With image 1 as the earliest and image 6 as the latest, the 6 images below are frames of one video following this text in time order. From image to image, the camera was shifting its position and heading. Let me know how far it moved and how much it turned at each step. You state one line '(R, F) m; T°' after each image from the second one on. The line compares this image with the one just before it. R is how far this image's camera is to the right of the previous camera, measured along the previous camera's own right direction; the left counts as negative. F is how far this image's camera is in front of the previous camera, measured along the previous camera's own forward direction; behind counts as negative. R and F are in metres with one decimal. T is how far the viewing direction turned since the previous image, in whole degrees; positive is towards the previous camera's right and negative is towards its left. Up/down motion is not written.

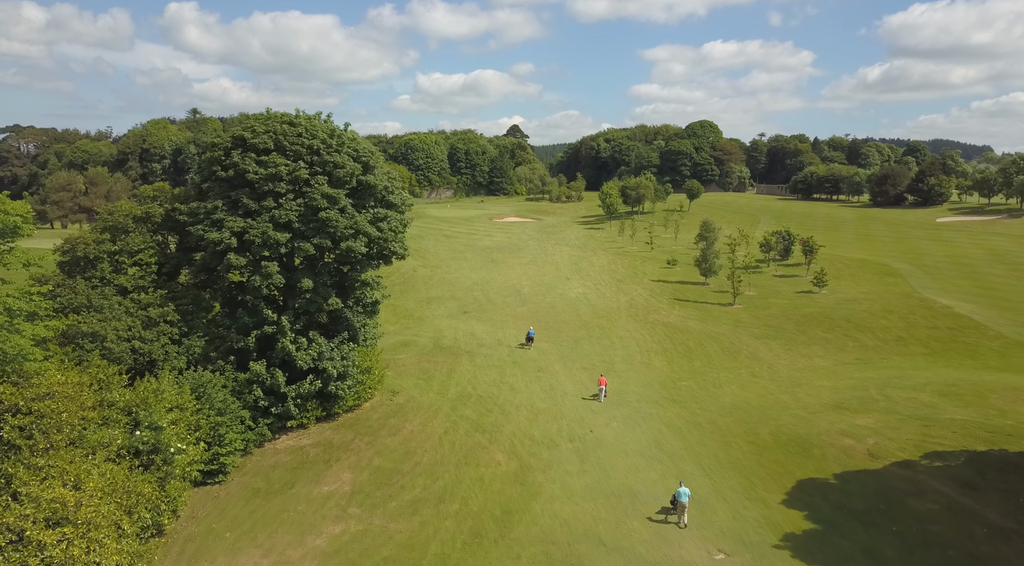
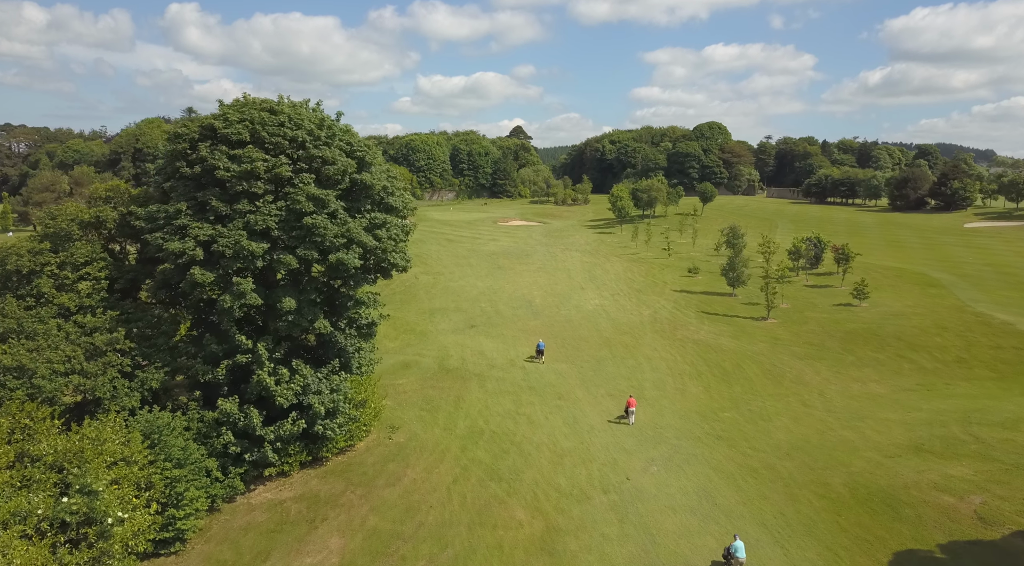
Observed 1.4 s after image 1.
(-0.8, +4.7) m; 0°
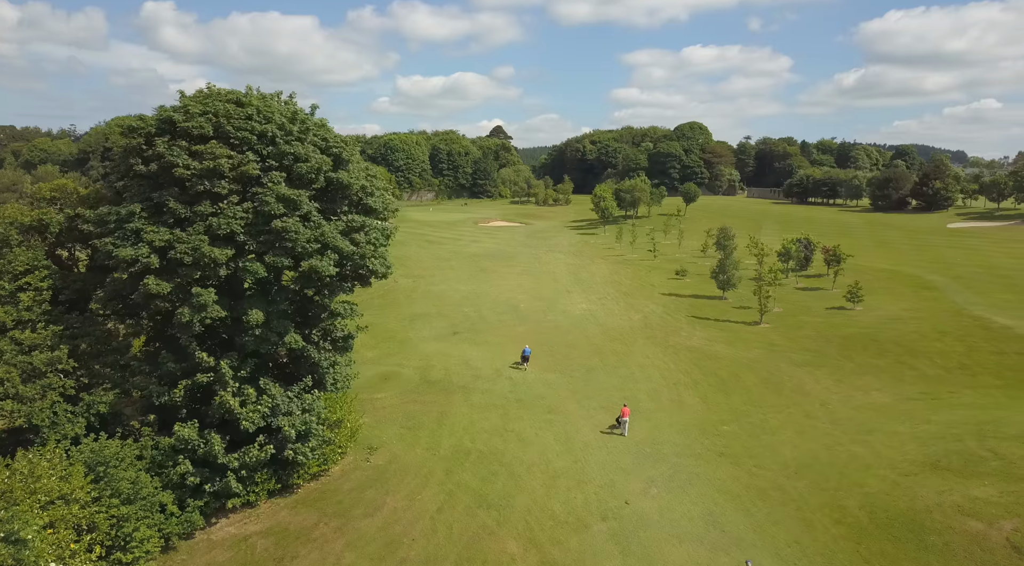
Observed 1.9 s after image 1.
(-0.3, +2.0) m; +2°
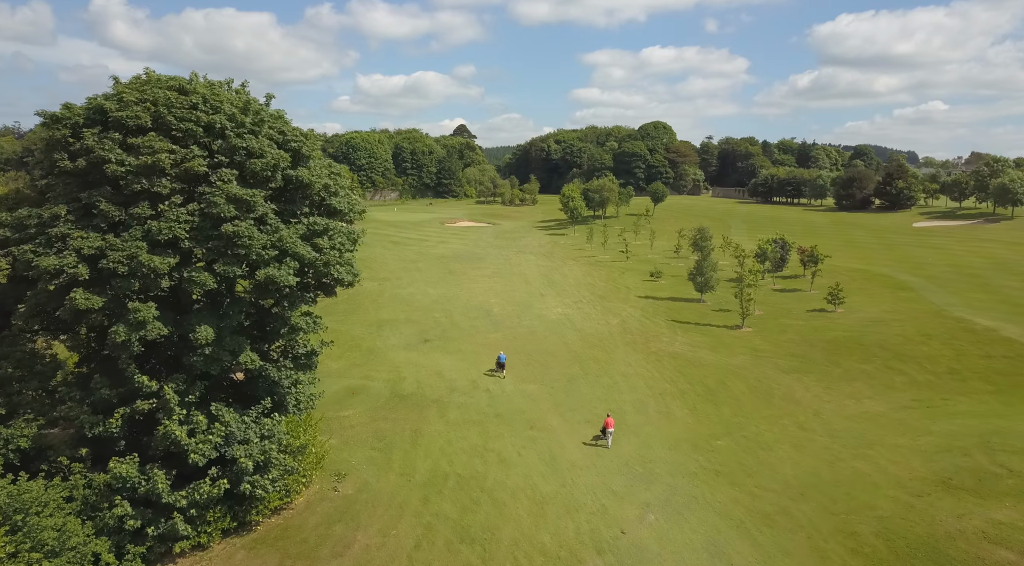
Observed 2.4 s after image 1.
(-0.6, +2.2) m; +3°
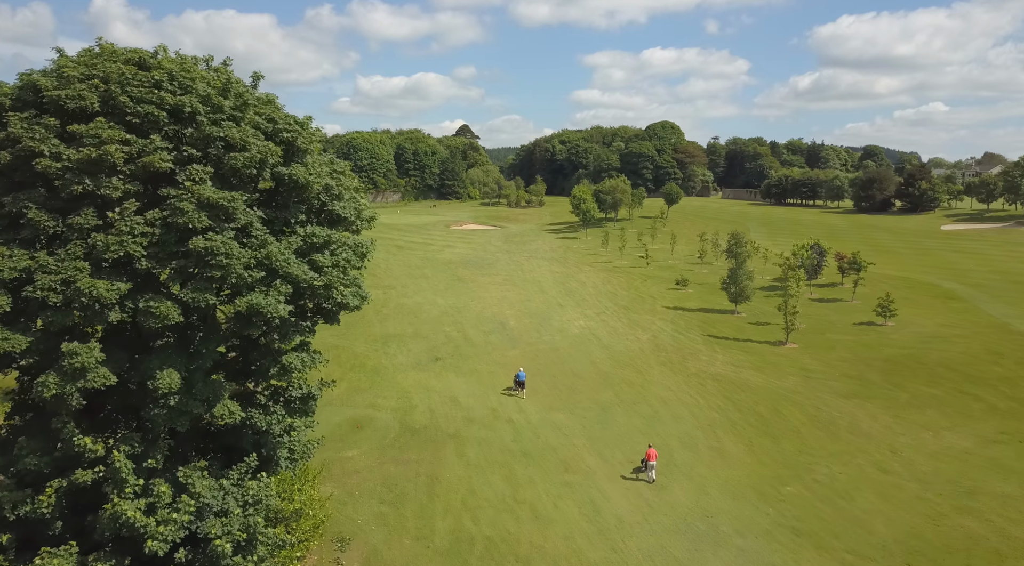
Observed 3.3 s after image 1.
(-1.1, +4.2) m; 0°
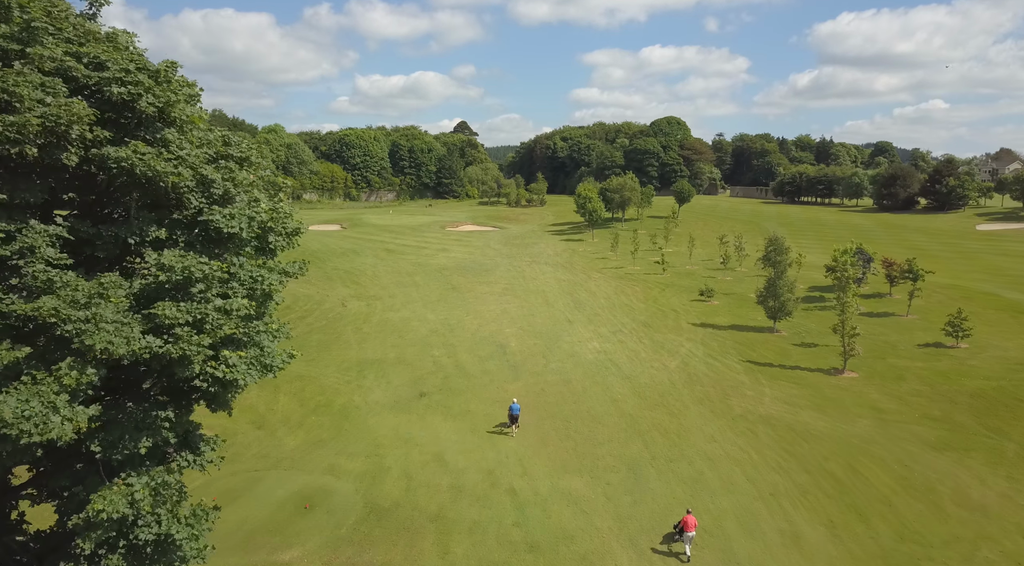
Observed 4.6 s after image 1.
(0.0, +6.9) m; 0°
